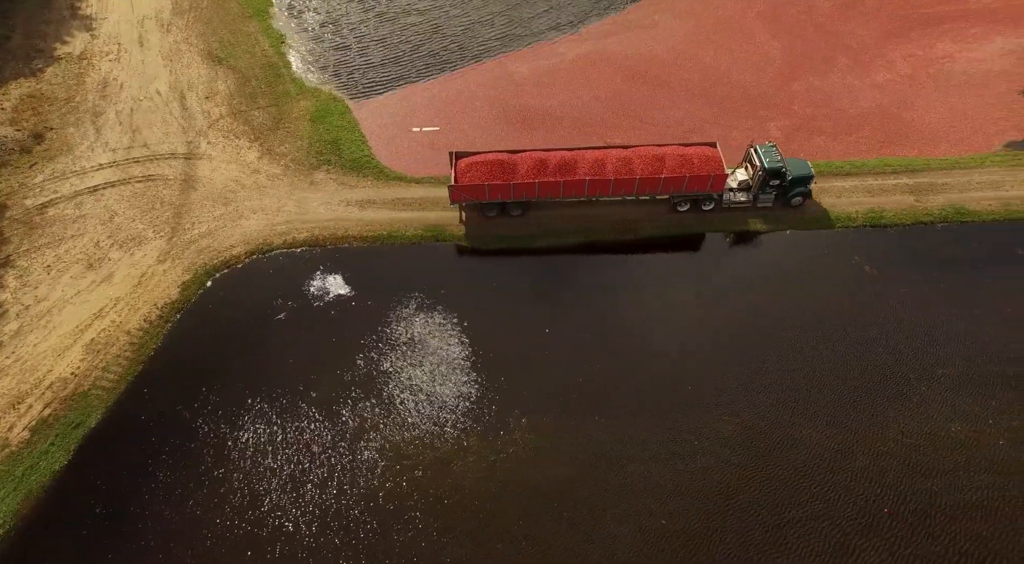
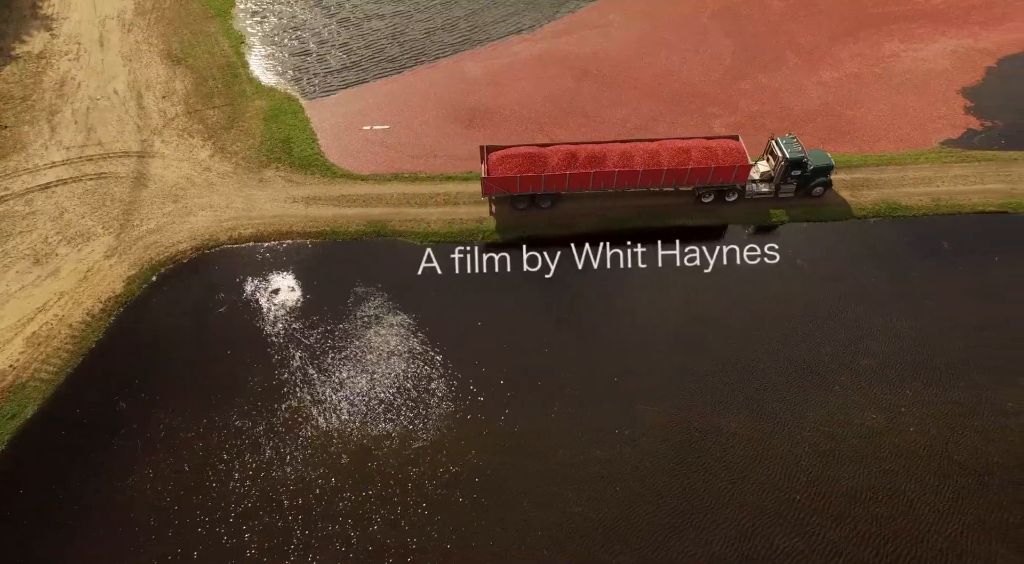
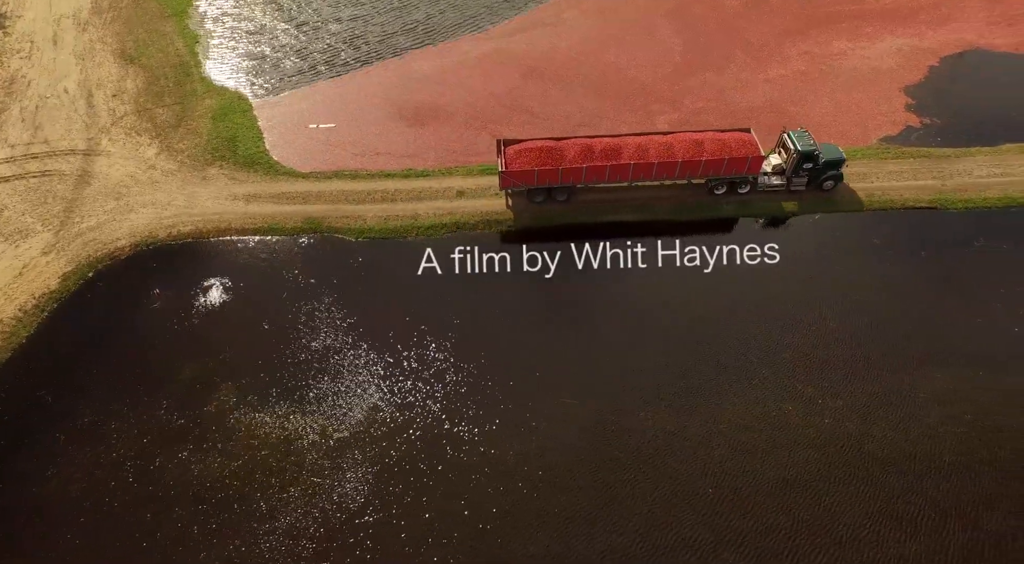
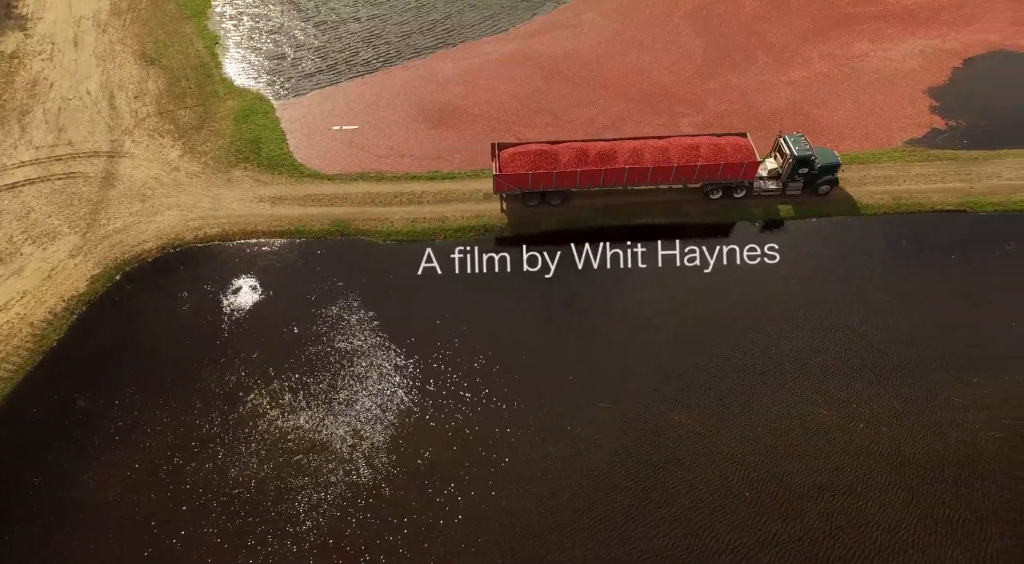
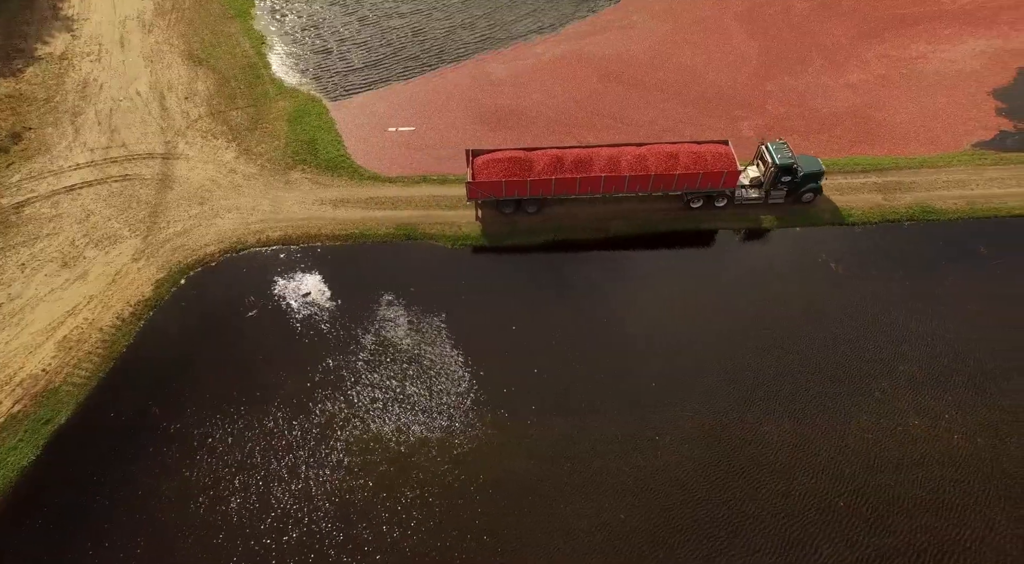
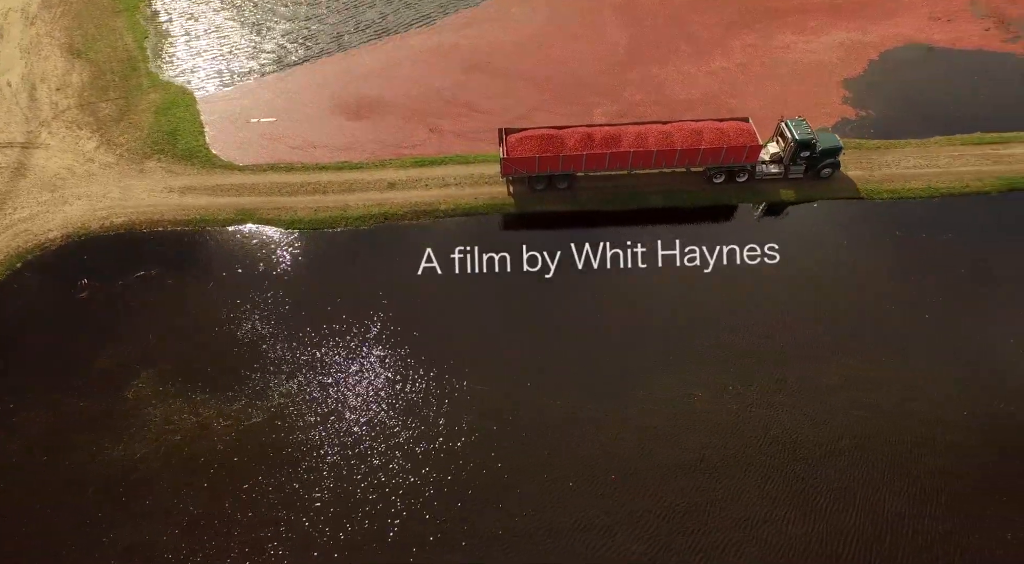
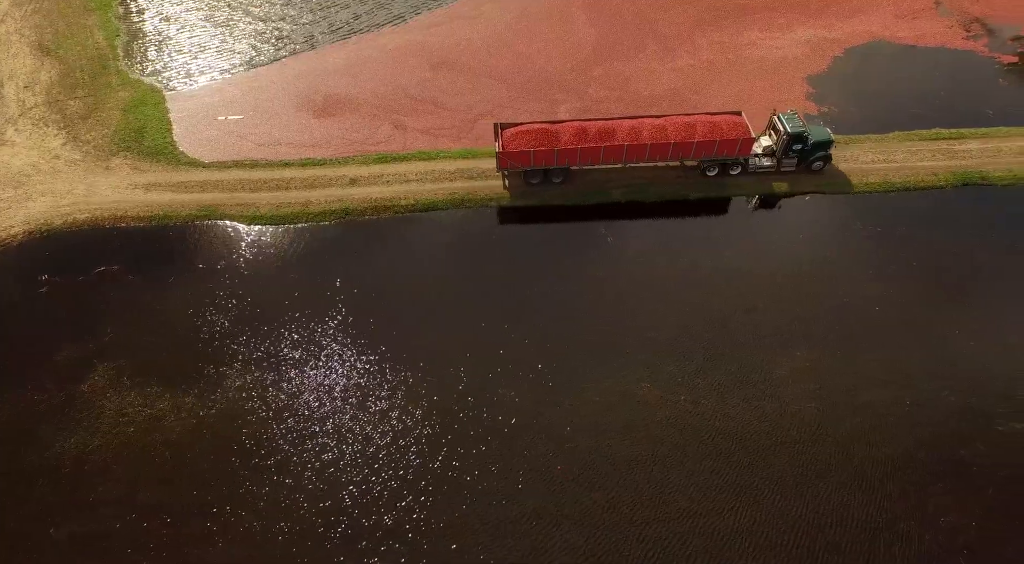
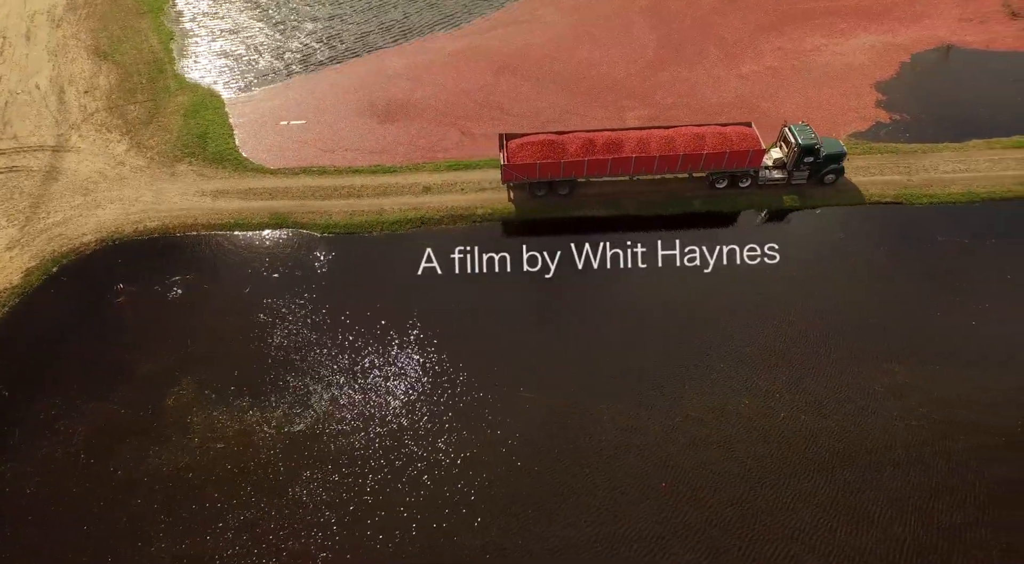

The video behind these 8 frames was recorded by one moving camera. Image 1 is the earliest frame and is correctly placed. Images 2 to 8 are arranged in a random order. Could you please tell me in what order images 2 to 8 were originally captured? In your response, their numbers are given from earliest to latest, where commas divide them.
5, 2, 4, 3, 8, 6, 7
